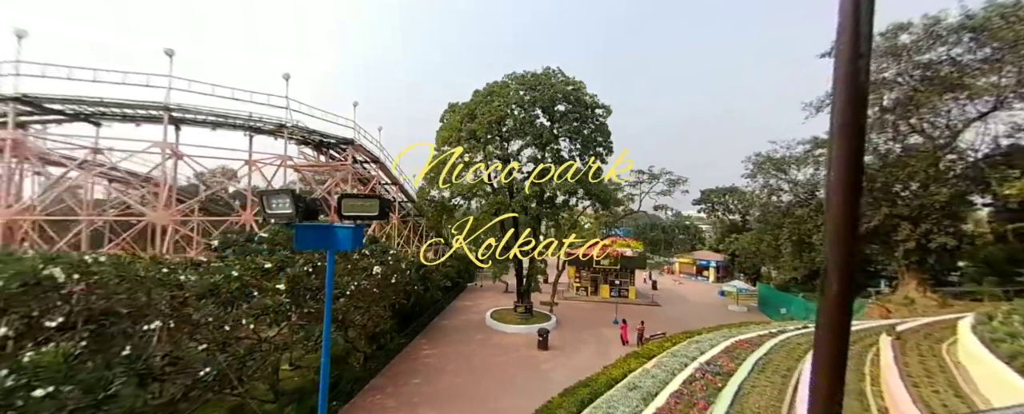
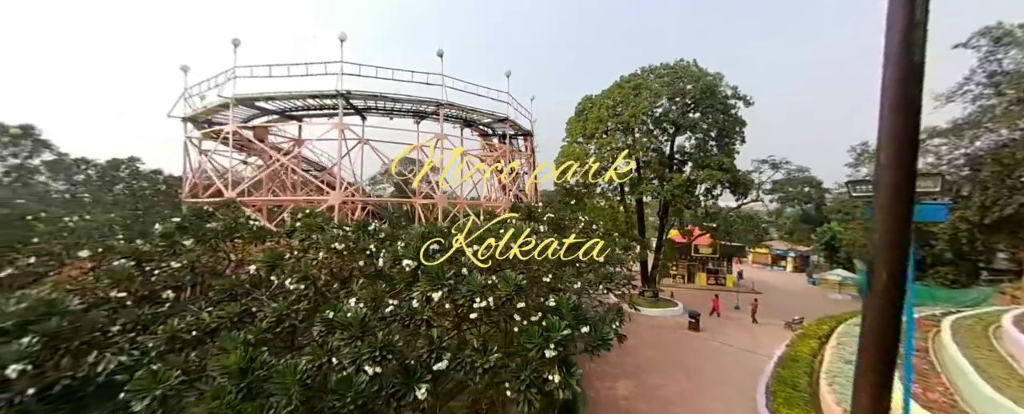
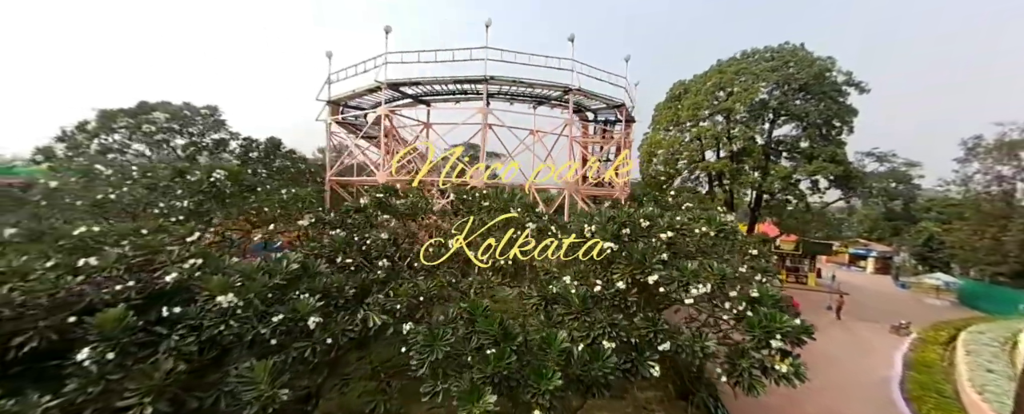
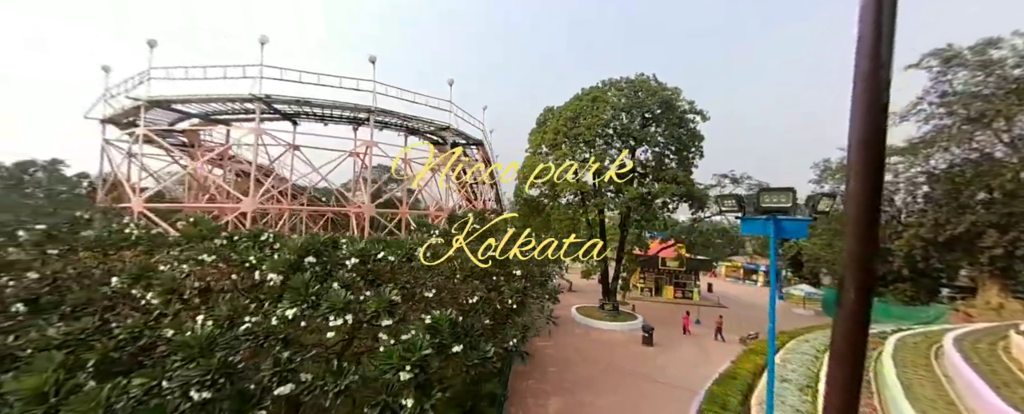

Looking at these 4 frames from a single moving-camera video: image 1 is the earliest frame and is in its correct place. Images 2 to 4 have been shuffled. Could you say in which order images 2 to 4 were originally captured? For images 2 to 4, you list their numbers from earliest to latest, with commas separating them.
4, 2, 3
